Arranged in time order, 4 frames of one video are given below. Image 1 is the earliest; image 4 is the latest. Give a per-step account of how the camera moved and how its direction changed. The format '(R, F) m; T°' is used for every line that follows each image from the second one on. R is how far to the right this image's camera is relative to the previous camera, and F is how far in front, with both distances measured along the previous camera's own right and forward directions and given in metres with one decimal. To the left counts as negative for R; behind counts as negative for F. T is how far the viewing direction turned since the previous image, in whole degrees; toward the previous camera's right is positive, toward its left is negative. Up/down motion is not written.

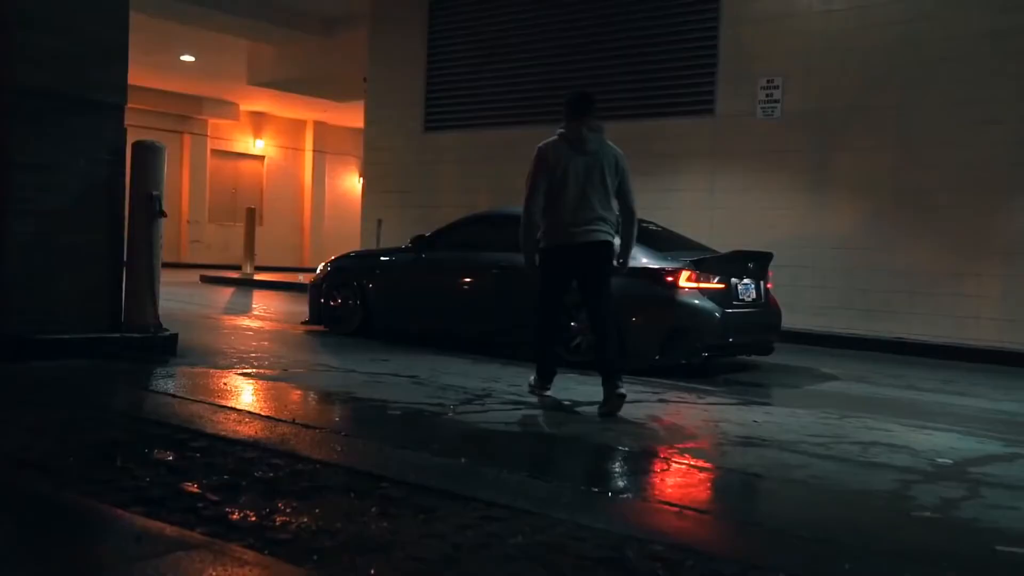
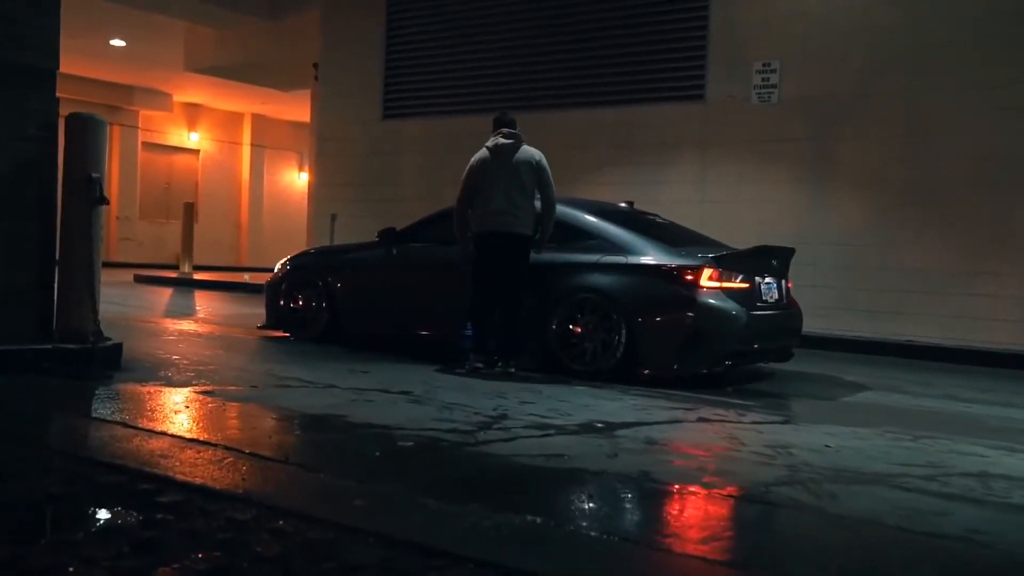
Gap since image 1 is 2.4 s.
(-0.5, +1.1) m; +4°
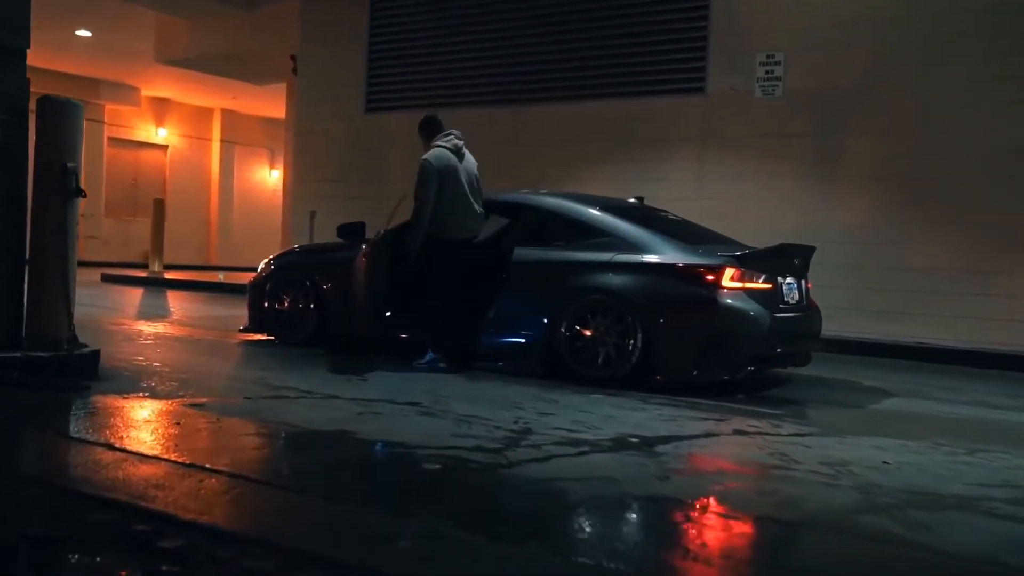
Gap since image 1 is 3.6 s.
(-0.3, +0.5) m; +2°
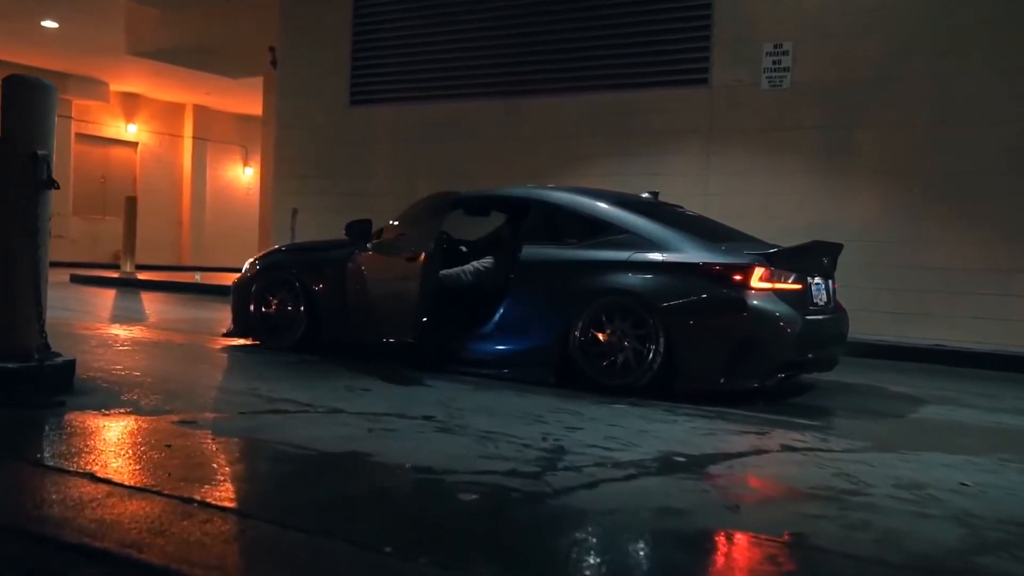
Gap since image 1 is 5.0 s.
(-0.3, +0.5) m; +2°
